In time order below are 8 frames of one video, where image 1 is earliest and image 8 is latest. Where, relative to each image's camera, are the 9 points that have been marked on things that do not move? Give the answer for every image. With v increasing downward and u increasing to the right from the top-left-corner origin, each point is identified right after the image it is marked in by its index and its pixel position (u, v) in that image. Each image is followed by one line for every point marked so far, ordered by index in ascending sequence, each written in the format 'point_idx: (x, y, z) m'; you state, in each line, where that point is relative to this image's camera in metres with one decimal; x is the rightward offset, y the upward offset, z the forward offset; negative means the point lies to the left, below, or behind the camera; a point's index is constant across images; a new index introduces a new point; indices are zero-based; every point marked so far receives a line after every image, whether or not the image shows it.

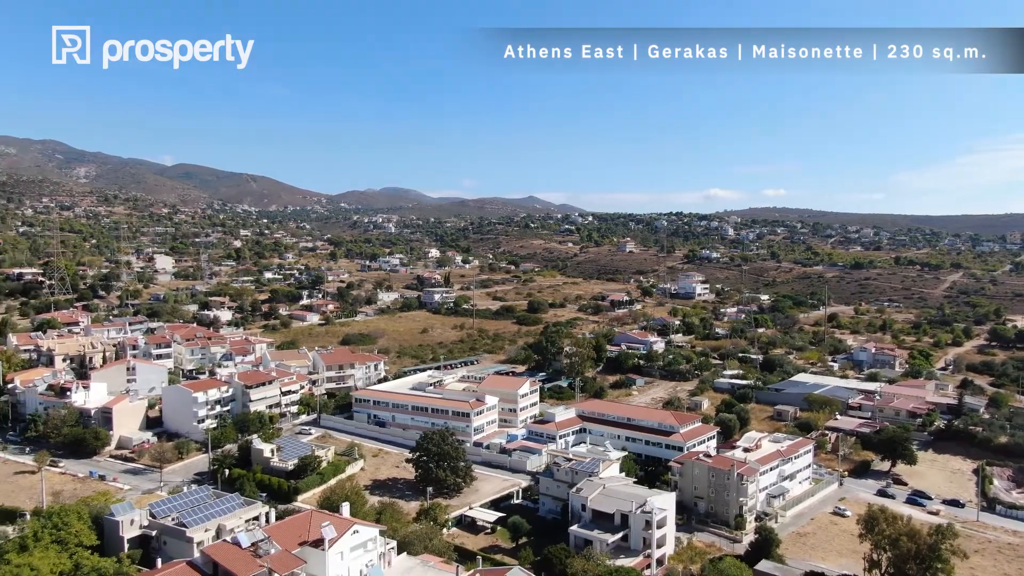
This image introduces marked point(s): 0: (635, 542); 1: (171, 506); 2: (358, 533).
0: (+2.9, -6.0, +18.6) m
1: (-7.5, -4.9, +17.6) m
2: (-3.1, -5.0, +15.9) m
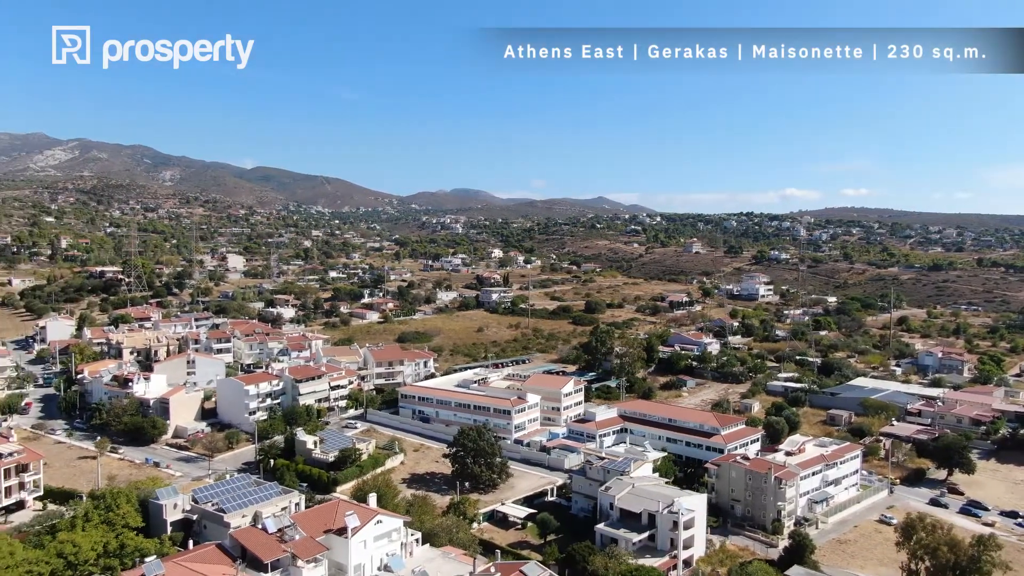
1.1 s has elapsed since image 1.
0: (+3.5, -6.0, +18.4) m
1: (-7.0, -4.8, +18.4) m
2: (-2.7, -4.9, +16.3) m
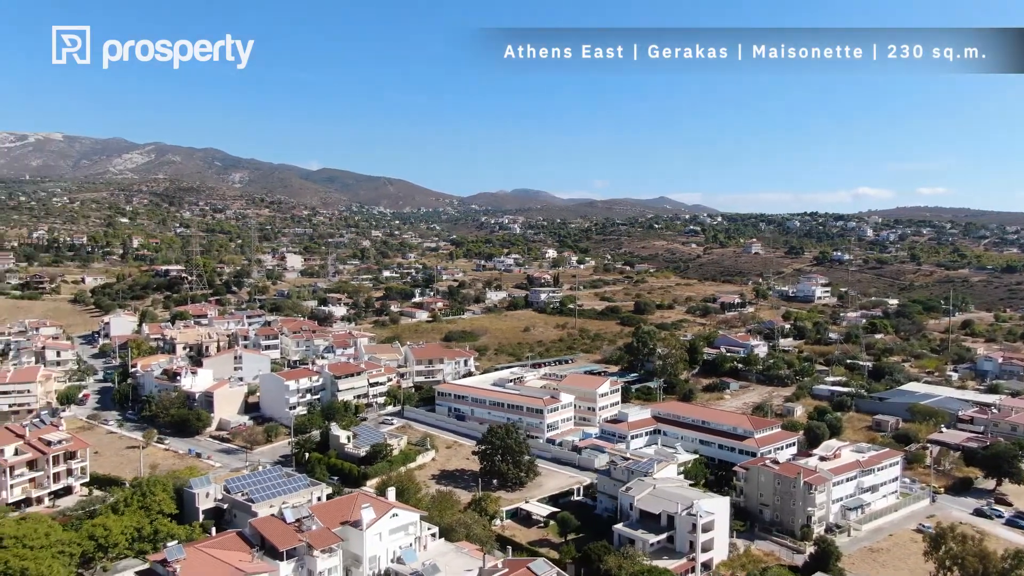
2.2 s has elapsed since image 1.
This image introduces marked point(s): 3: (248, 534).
0: (+3.9, -6.0, +18.3) m
1: (-6.5, -4.7, +19.1) m
2: (-2.4, -4.8, +16.7) m
3: (-5.4, -5.0, +16.1) m
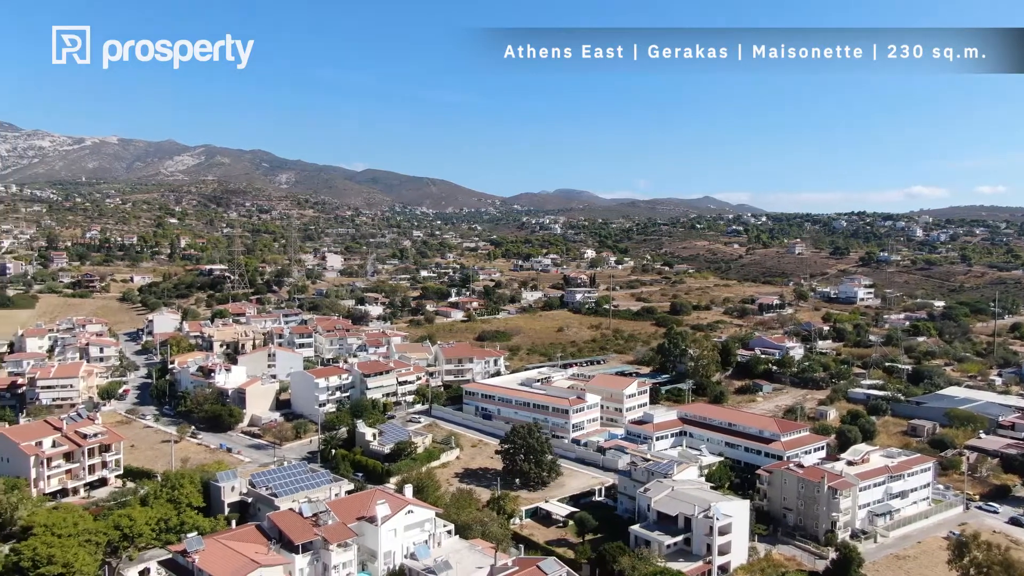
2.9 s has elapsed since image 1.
0: (+4.3, -6.0, +18.2) m
1: (-6.1, -4.7, +19.6) m
2: (-2.2, -4.8, +16.9) m
3: (-5.2, -5.0, +16.5) m
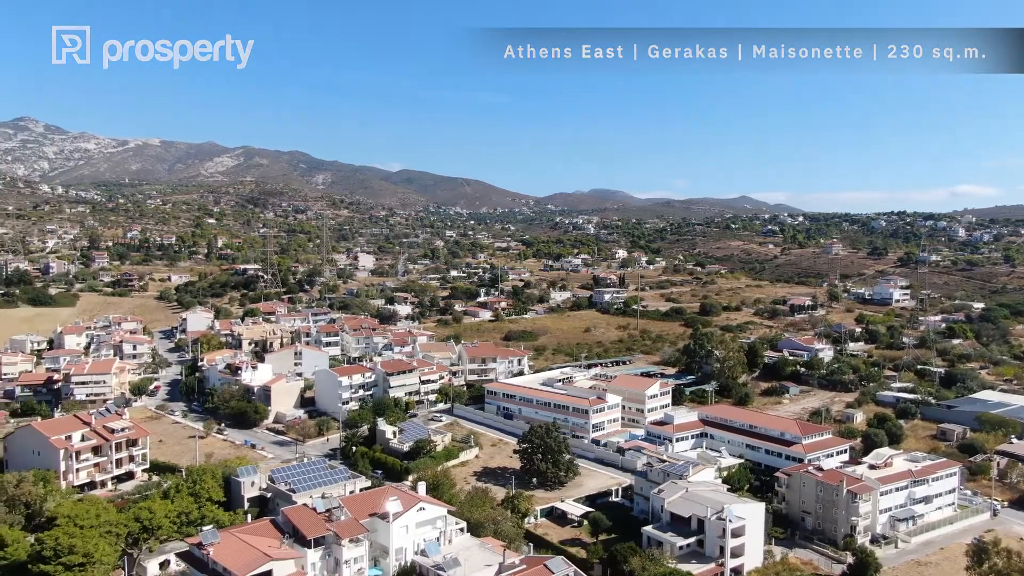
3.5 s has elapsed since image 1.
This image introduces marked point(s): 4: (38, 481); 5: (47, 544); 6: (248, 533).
0: (+4.6, -6.0, +18.1) m
1: (-5.7, -4.7, +20.0) m
2: (-1.9, -4.8, +17.1) m
3: (-5.0, -5.0, +16.8) m
4: (-11.9, -4.8, +19.6) m
5: (-9.0, -4.9, +15.1) m
6: (-5.4, -5.0, +16.0) m
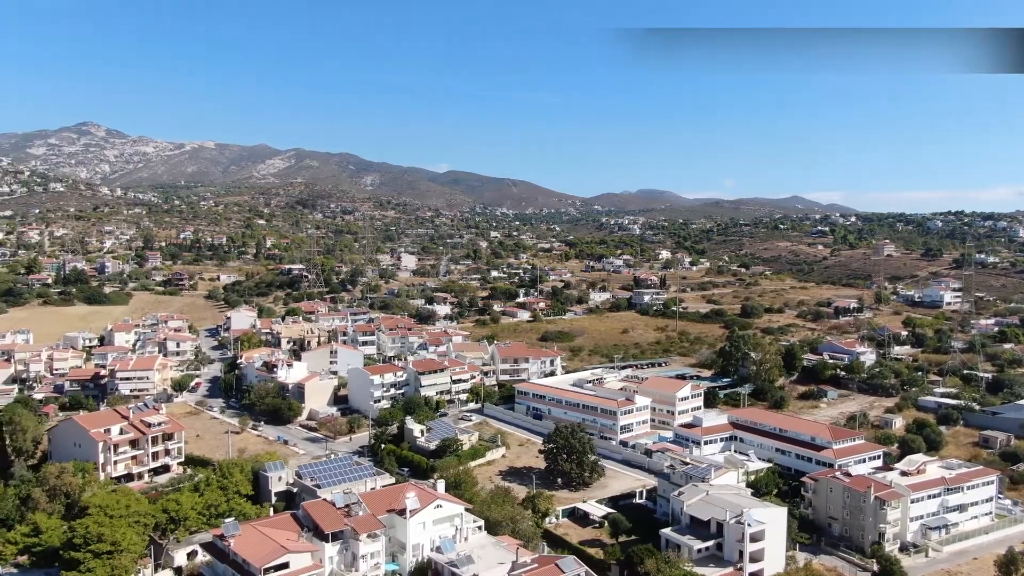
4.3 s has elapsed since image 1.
0: (+5.0, -6.0, +17.9) m
1: (-5.2, -4.7, +20.4) m
2: (-1.6, -4.8, +17.4) m
3: (-4.6, -5.0, +17.2) m
4: (-11.3, -4.8, +20.5) m
5: (-8.7, -4.9, +15.7) m
6: (-5.1, -5.0, +16.5) m
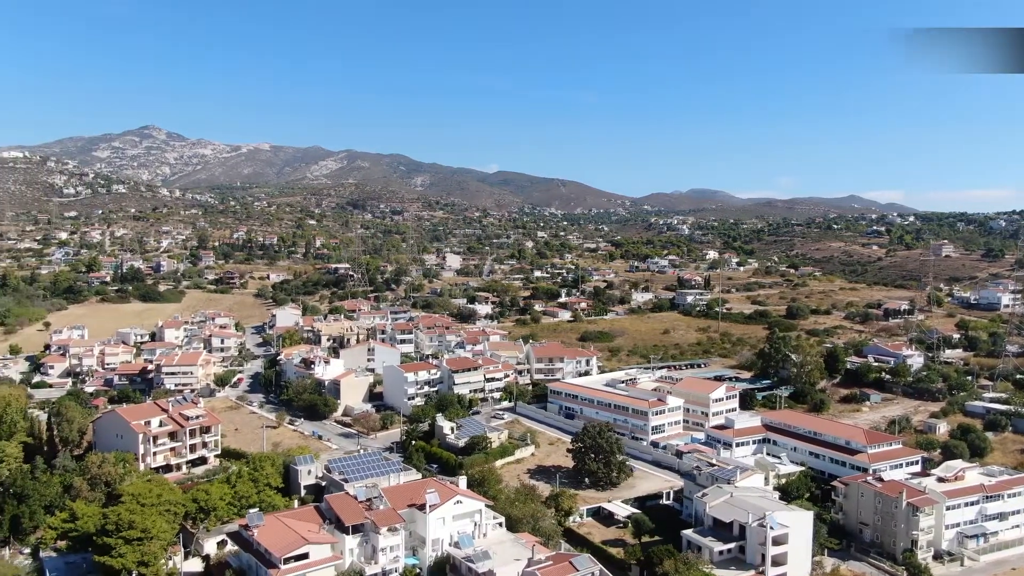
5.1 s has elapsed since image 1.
0: (+5.4, -6.0, +17.7) m
1: (-4.6, -4.7, +20.9) m
2: (-1.2, -4.8, +17.5) m
3: (-4.2, -5.0, +17.6) m
4: (-10.7, -4.7, +21.3) m
5: (-8.4, -4.8, +16.4) m
6: (-4.7, -4.9, +16.9) m
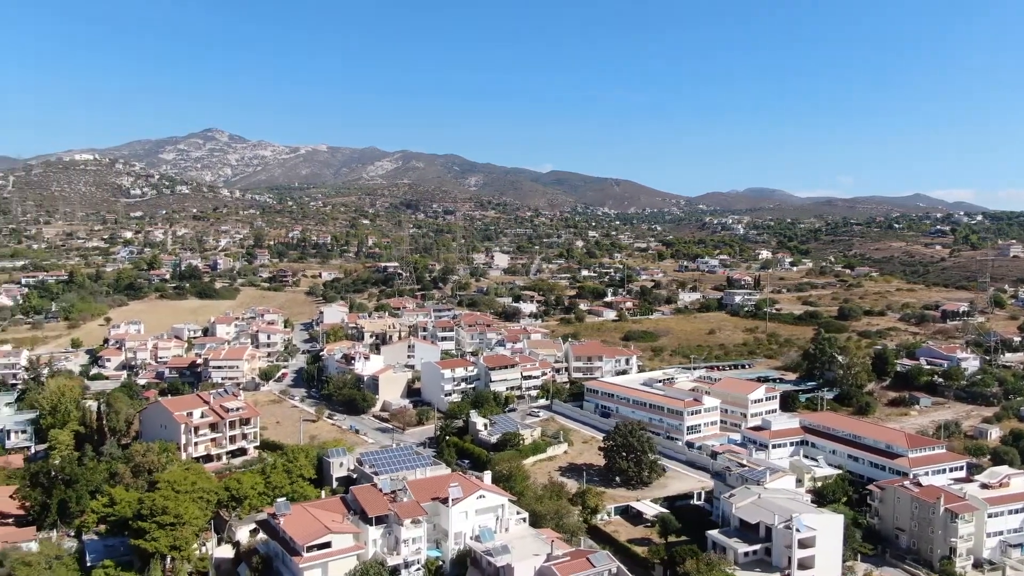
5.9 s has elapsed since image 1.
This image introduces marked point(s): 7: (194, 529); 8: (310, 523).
0: (+5.9, -6.0, +17.4) m
1: (-3.8, -4.6, +21.2) m
2: (-0.7, -4.7, +17.7) m
3: (-3.7, -4.9, +18.0) m
4: (-9.9, -4.6, +22.1) m
5: (-7.9, -4.7, +17.1) m
6: (-4.3, -4.8, +17.3) m
7: (-6.9, -5.2, +17.1) m
8: (-4.2, -4.9, +16.4) m
